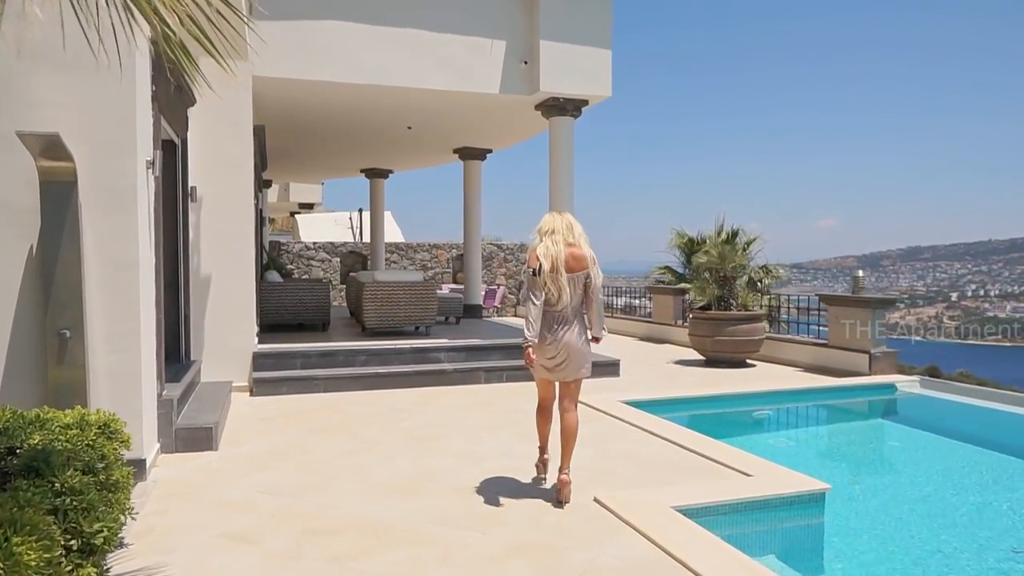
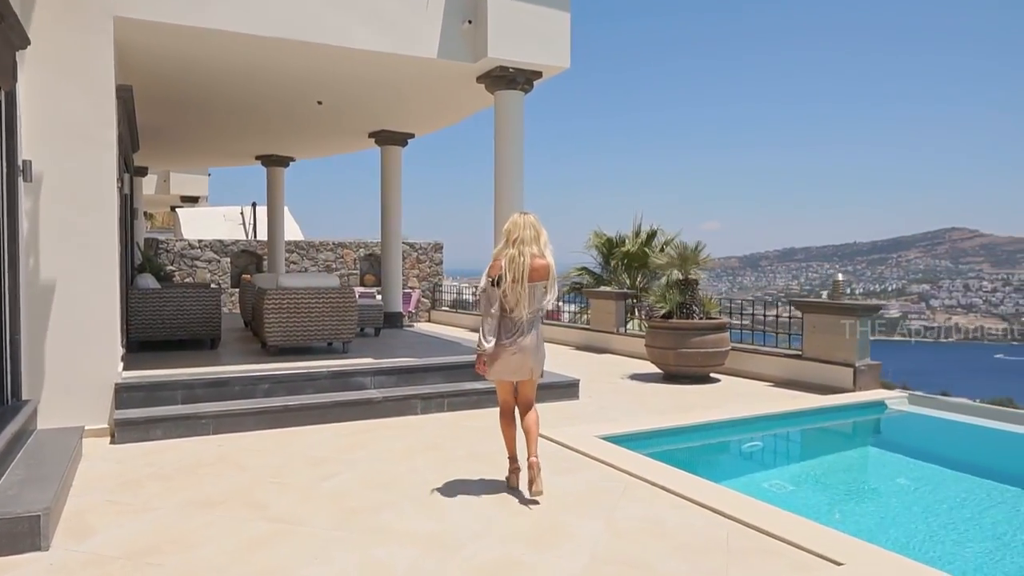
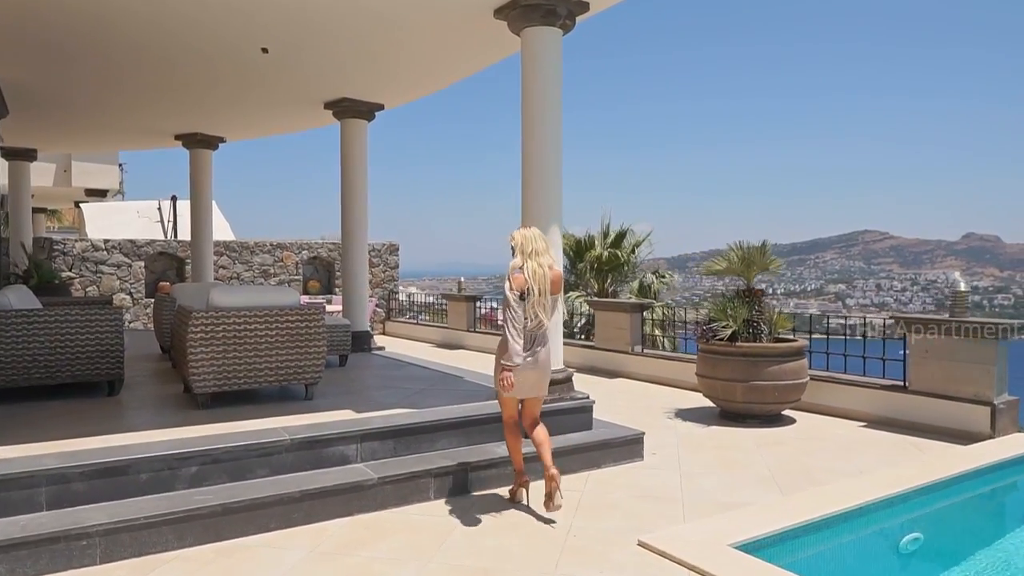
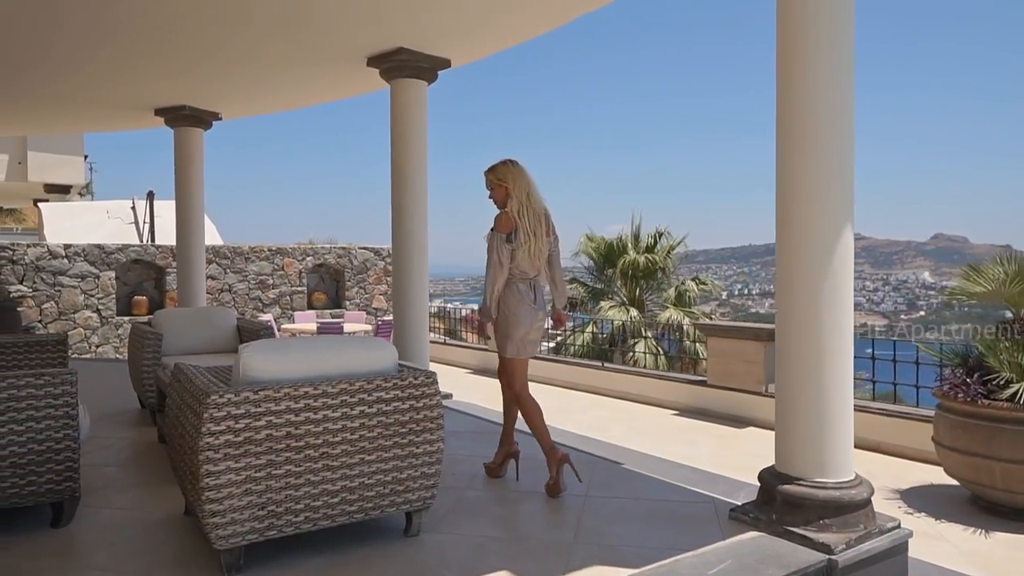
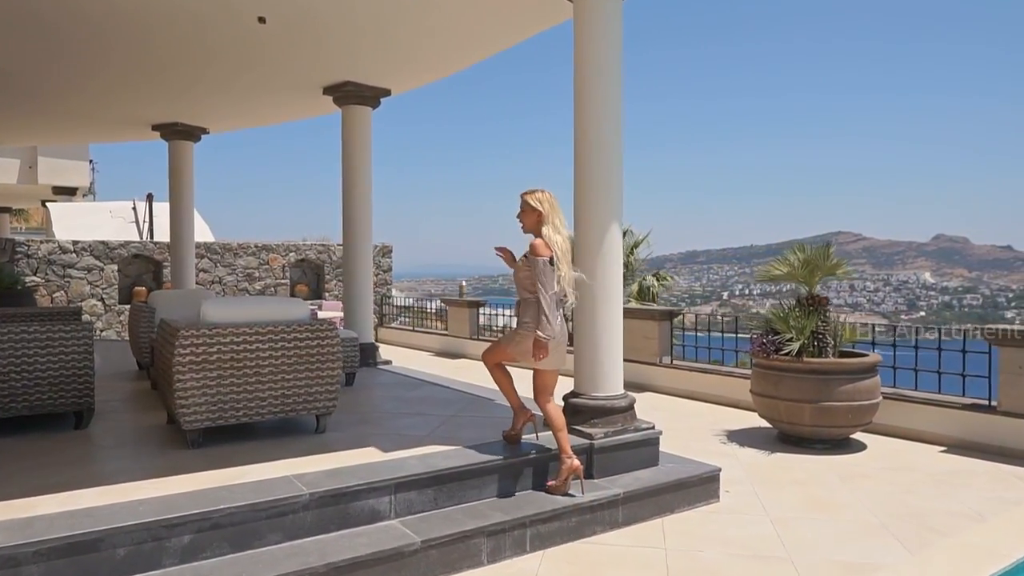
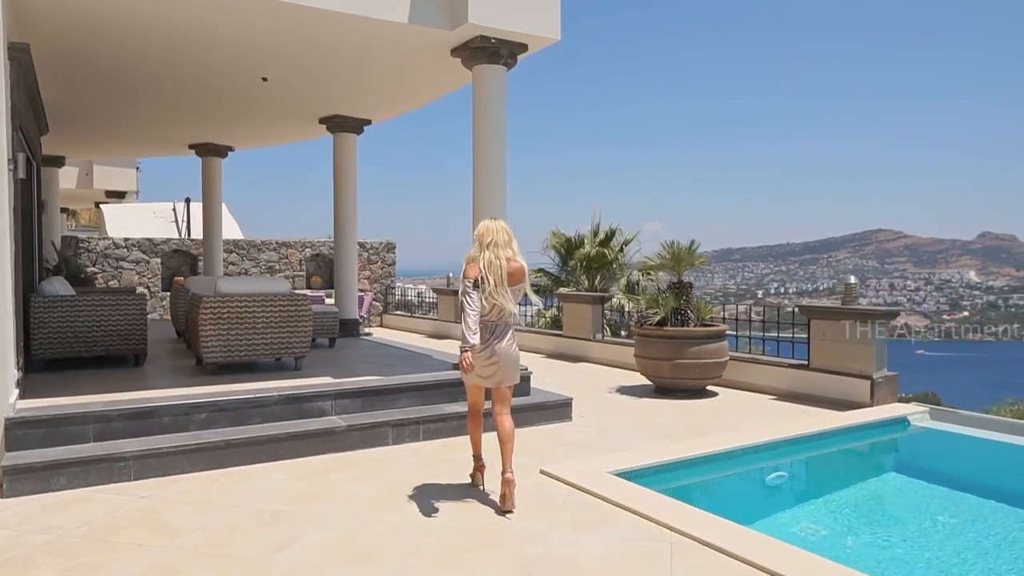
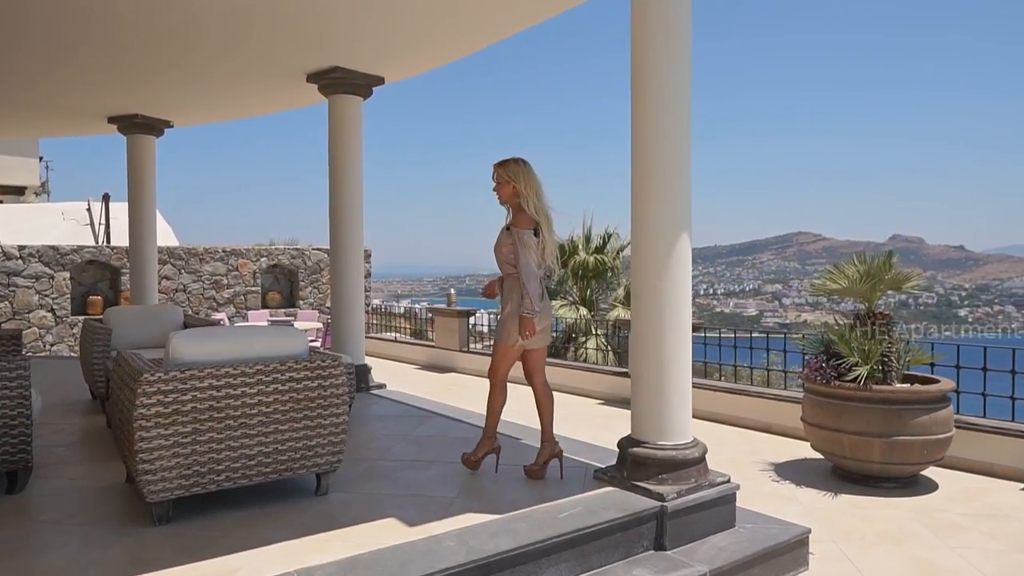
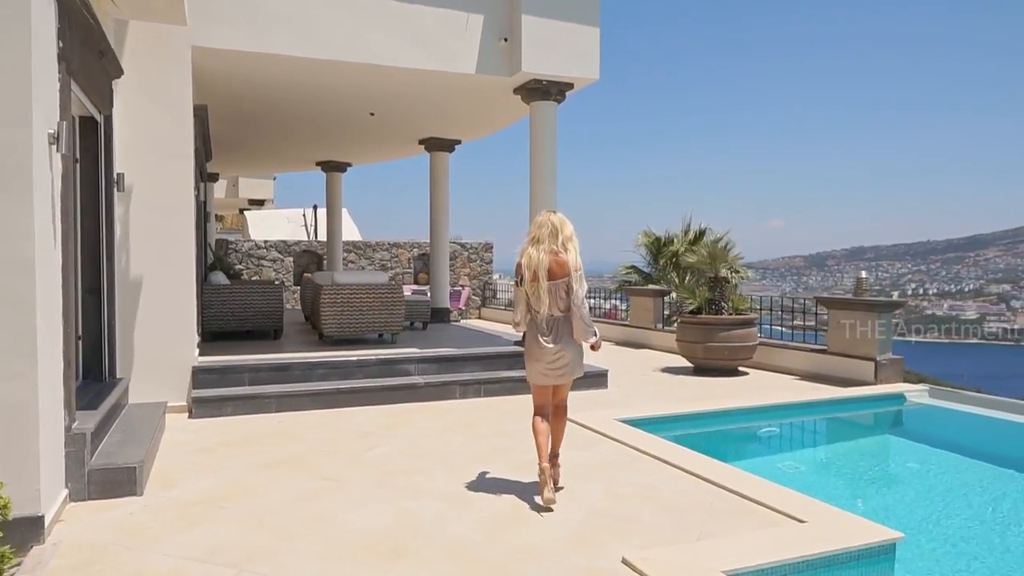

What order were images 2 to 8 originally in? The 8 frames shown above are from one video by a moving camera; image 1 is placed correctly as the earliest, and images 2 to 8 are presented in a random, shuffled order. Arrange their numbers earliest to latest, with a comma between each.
8, 2, 6, 3, 5, 7, 4
